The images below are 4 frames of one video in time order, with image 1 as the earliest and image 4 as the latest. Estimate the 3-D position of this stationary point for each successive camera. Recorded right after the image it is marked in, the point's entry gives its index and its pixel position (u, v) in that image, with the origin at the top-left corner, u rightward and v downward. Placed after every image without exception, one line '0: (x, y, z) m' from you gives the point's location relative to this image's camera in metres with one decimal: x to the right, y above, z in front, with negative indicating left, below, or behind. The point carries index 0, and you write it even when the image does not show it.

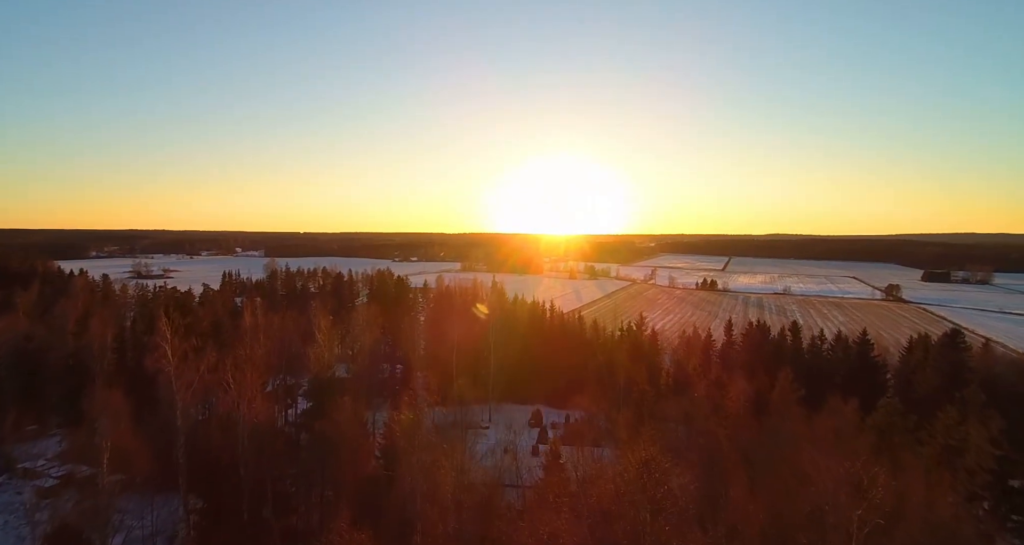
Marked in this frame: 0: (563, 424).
0: (+1.7, -5.1, +20.1) m
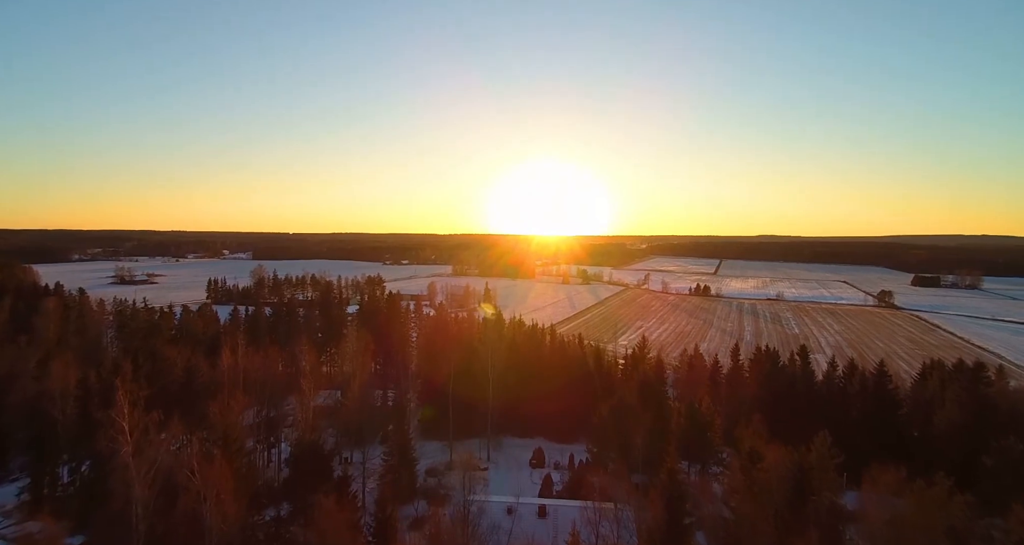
0: (+1.7, -6.1, +18.9) m
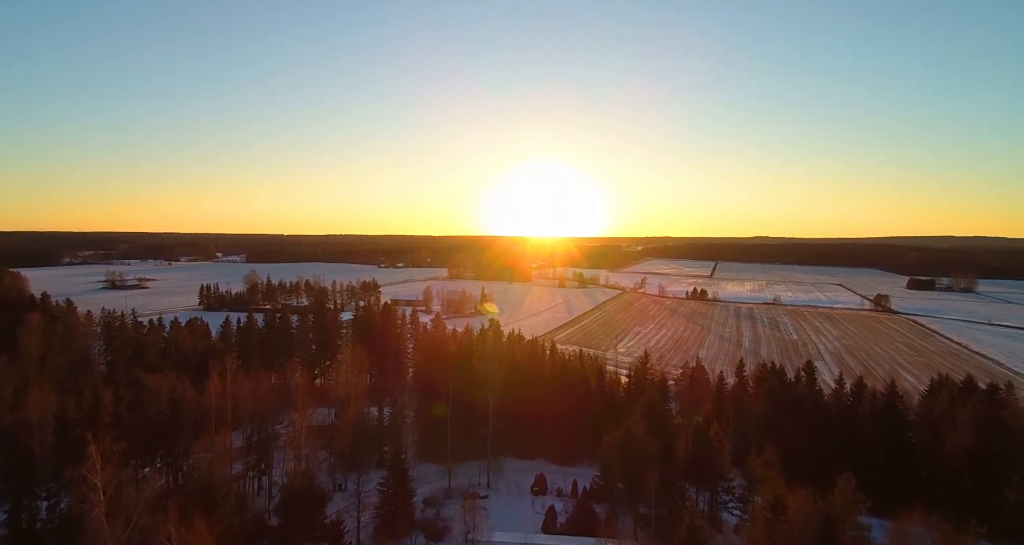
0: (+1.8, -6.7, +18.2) m
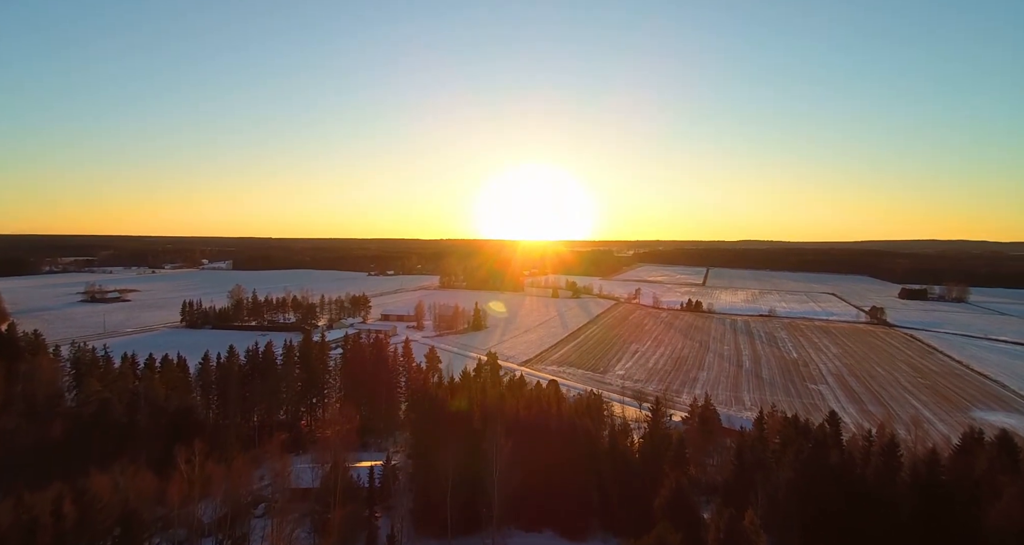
0: (+2.0, -8.5, +16.2) m
